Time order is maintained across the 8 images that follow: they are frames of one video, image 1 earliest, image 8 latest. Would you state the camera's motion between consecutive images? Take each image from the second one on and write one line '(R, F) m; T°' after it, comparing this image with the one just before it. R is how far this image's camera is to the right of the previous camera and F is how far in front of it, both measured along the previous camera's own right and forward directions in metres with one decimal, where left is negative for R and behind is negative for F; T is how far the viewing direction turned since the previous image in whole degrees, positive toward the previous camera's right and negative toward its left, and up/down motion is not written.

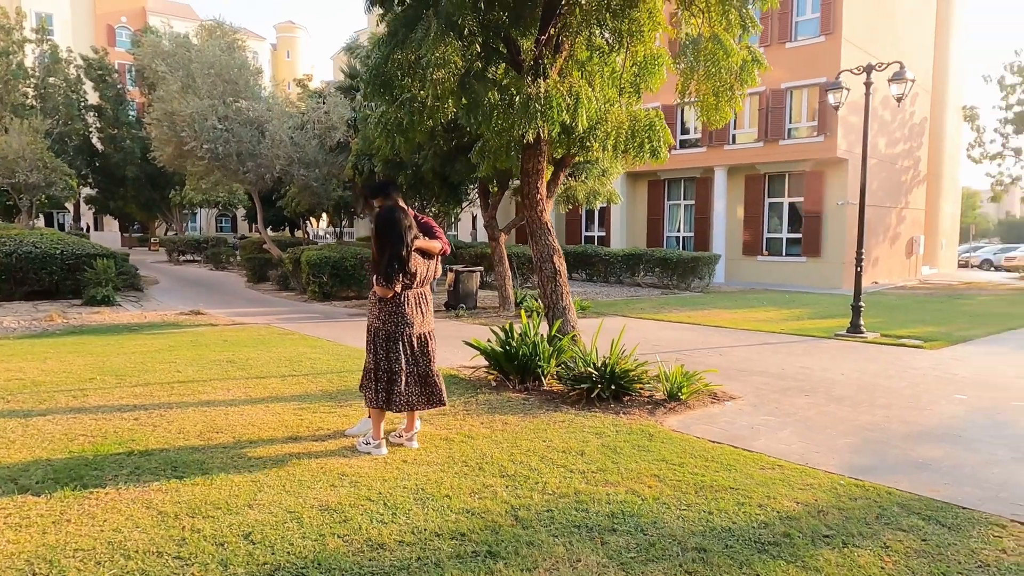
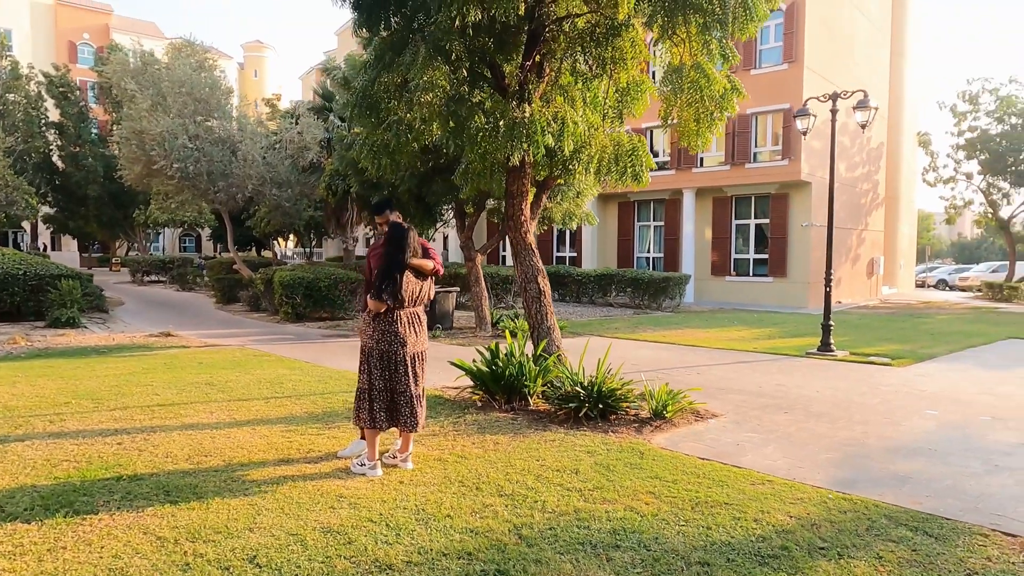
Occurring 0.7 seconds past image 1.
(-0.2, -0.1) m; +3°
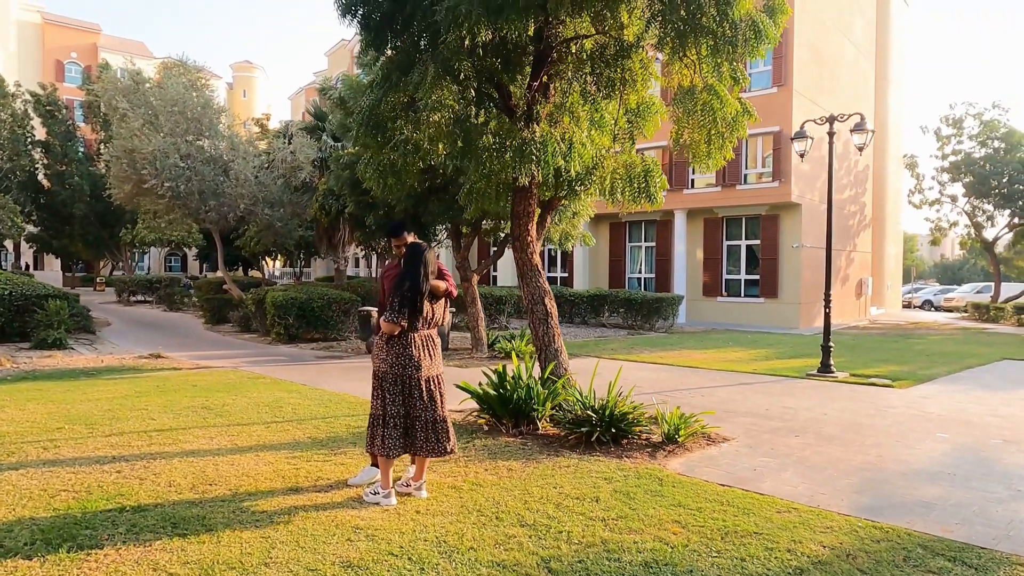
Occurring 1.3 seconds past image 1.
(-0.2, +0.1) m; +1°
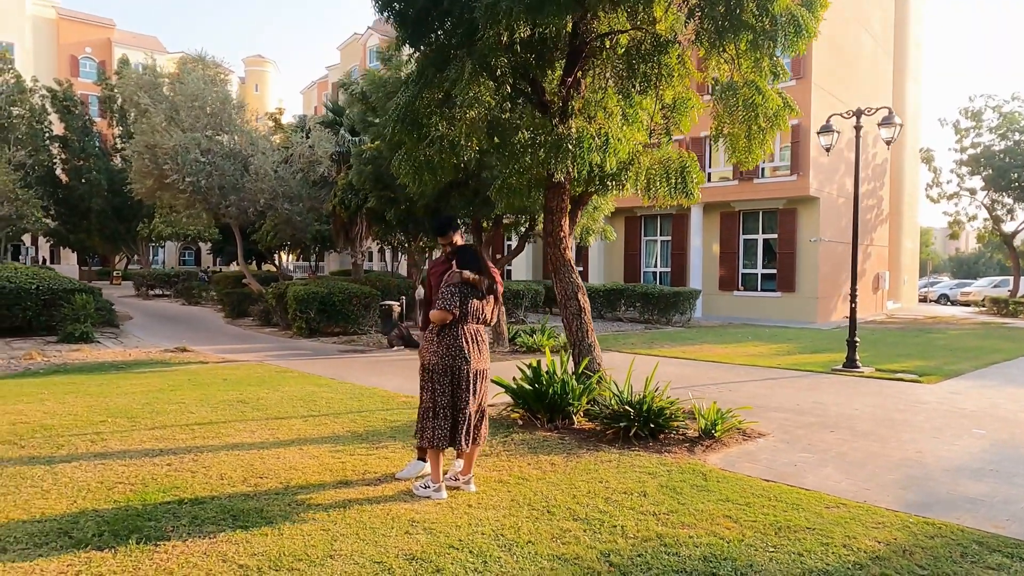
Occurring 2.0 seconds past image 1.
(-0.3, 0.0) m; -1°
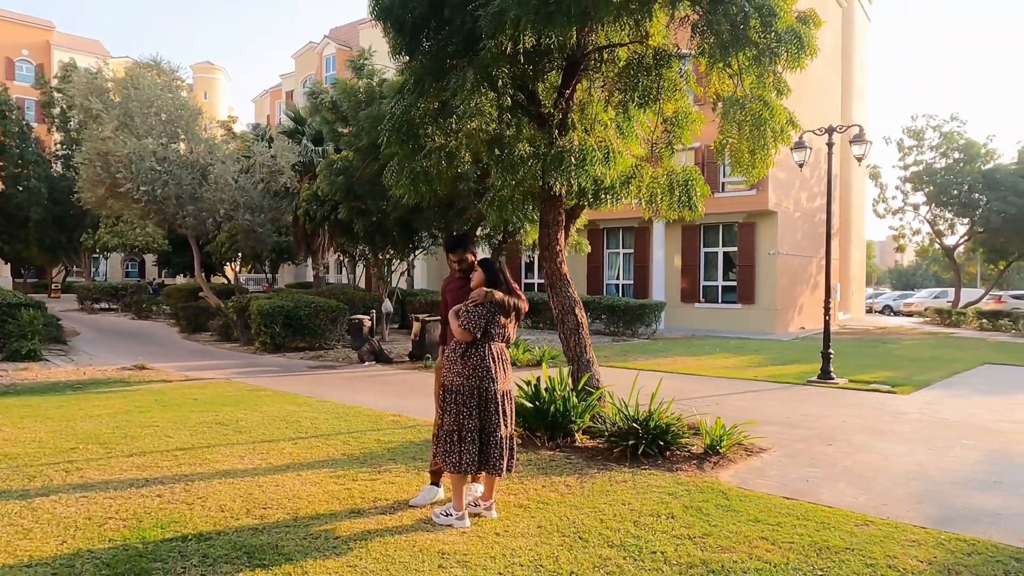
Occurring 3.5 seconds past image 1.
(-0.5, +0.2) m; +4°
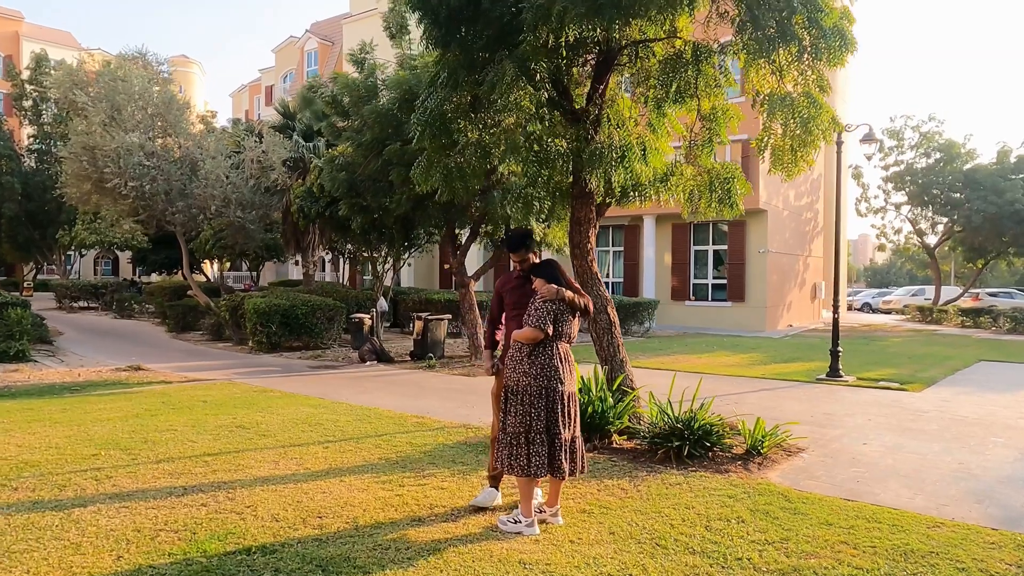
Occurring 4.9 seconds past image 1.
(-0.6, +0.2) m; +2°
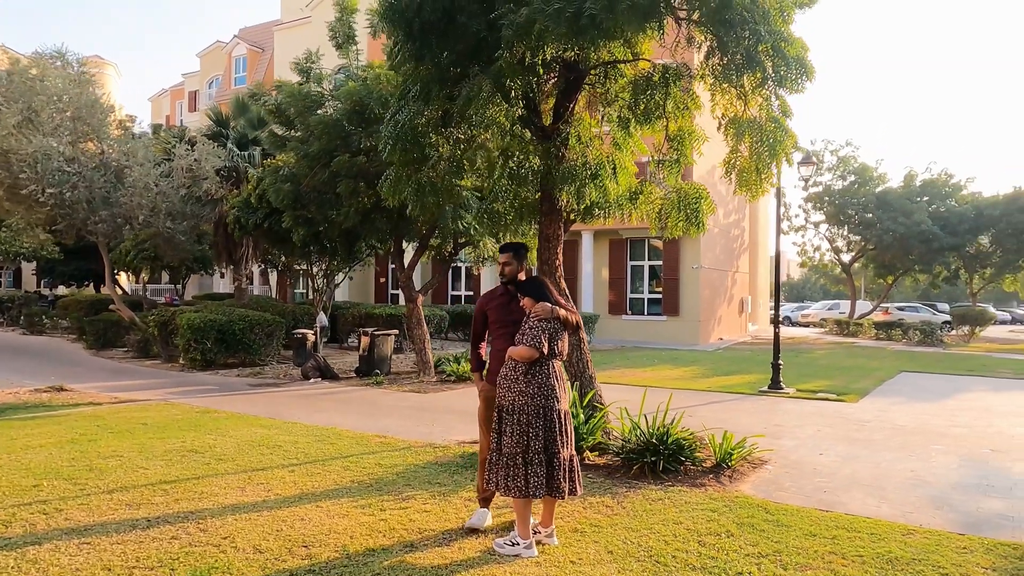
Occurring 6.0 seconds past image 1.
(-0.4, +0.1) m; +6°
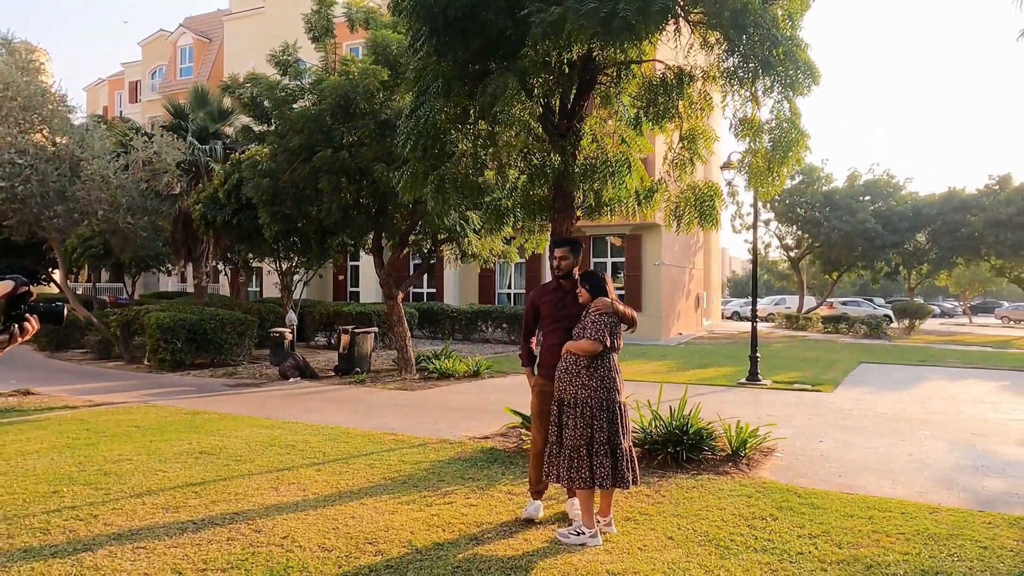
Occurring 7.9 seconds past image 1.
(-0.7, 0.0) m; +5°
